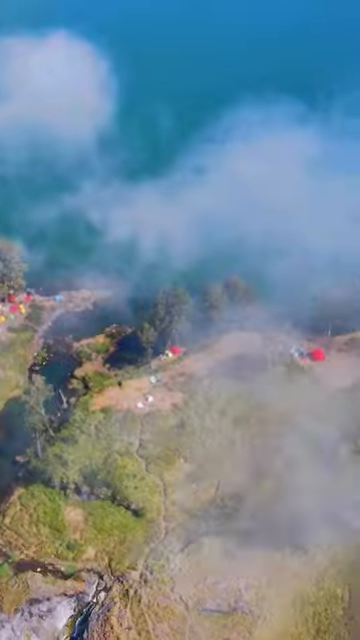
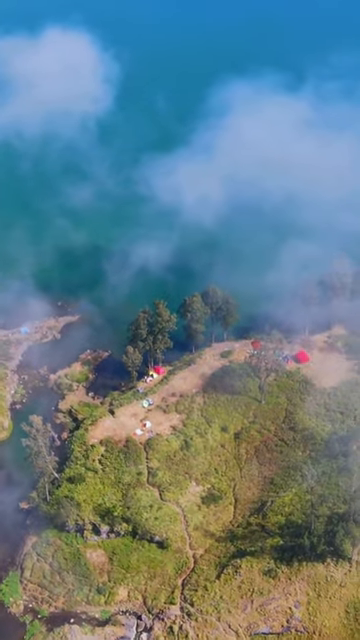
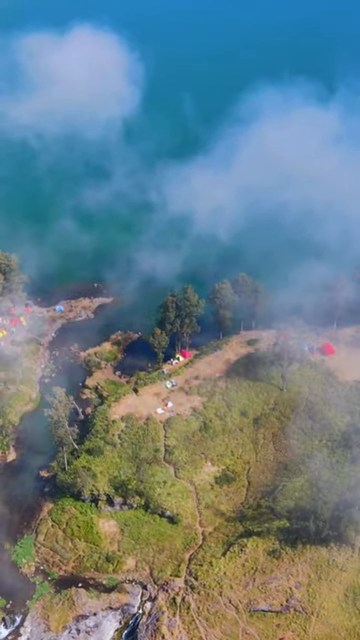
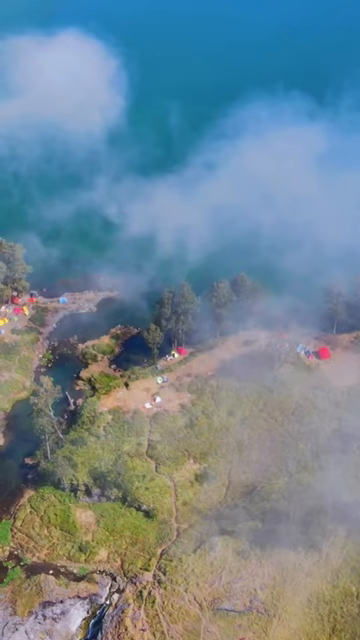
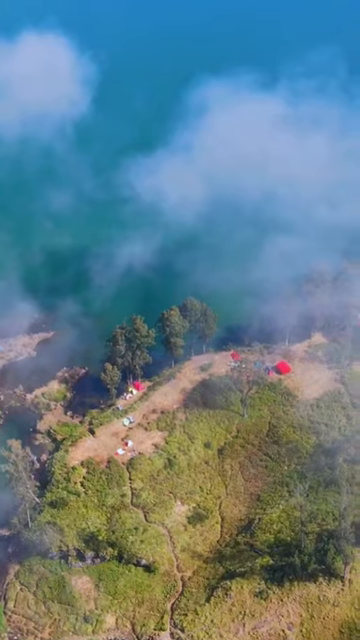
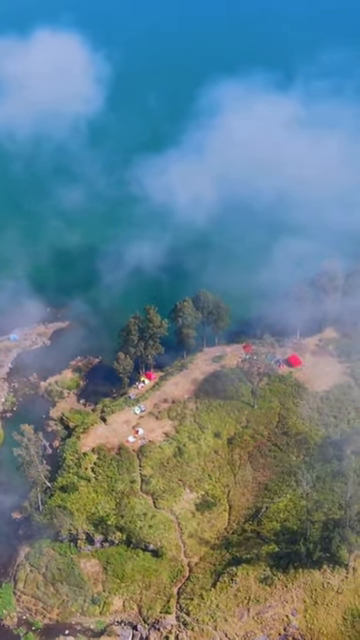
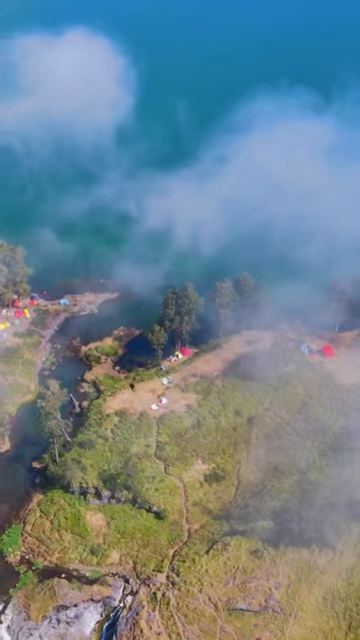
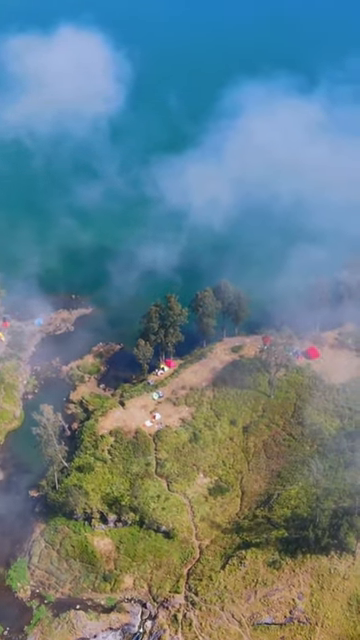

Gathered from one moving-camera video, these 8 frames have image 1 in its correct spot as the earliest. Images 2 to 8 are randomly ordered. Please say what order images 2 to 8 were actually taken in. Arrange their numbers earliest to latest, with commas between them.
4, 7, 3, 8, 2, 6, 5
